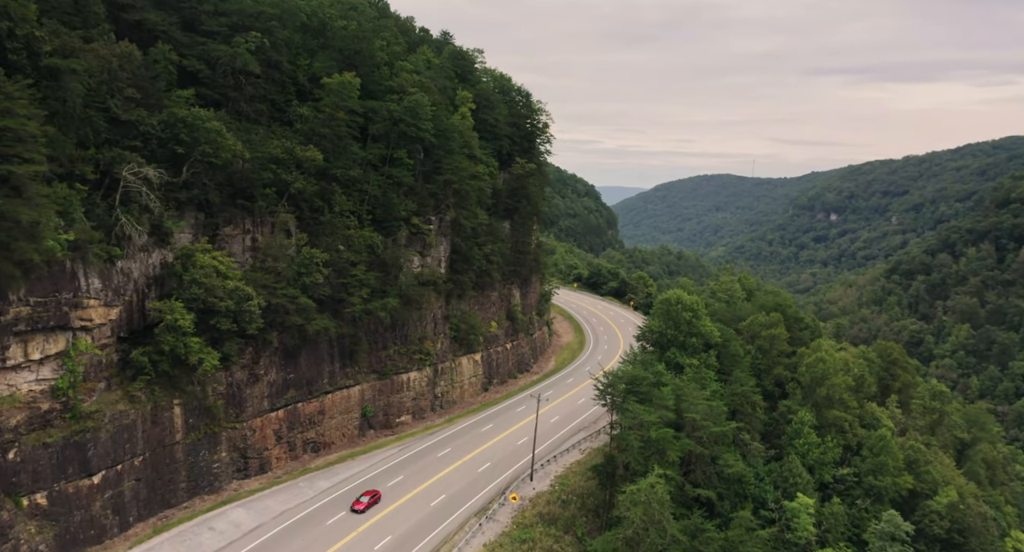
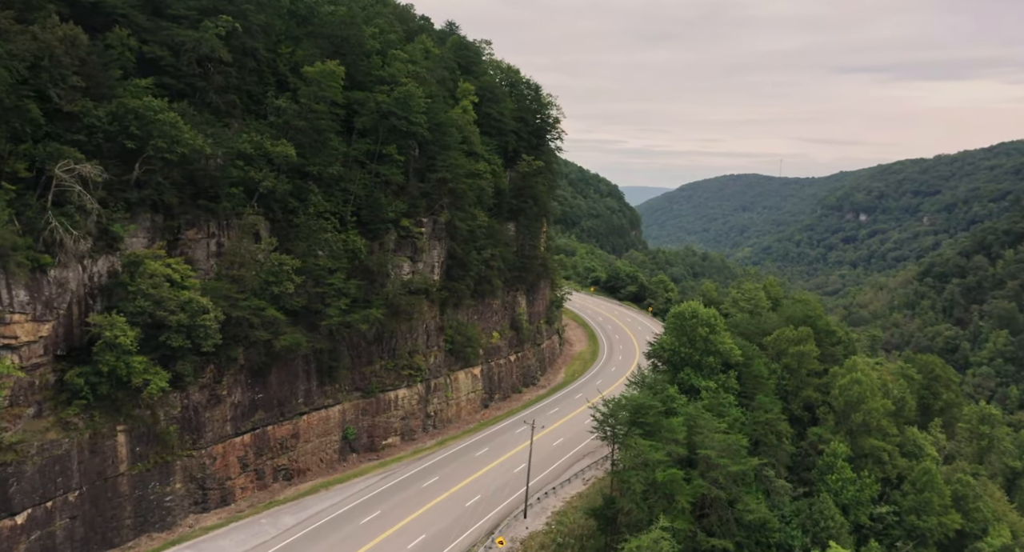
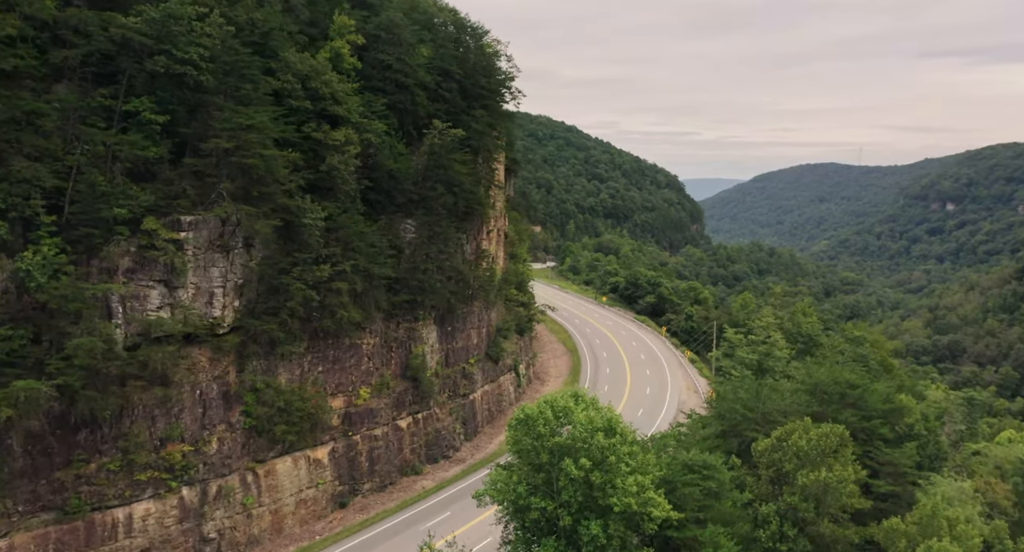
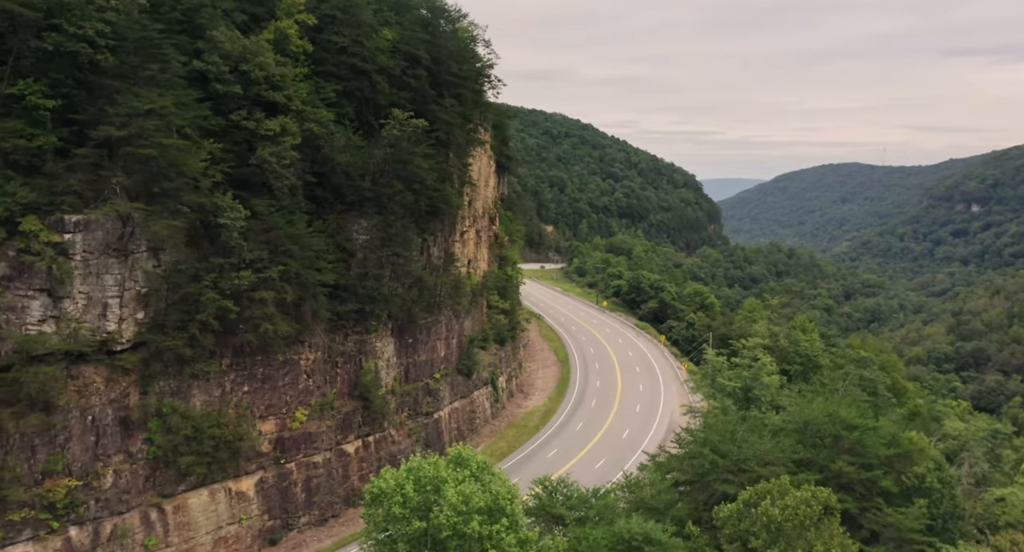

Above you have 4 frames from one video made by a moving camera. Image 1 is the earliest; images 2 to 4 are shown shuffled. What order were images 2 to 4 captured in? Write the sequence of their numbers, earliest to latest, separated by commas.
2, 3, 4
